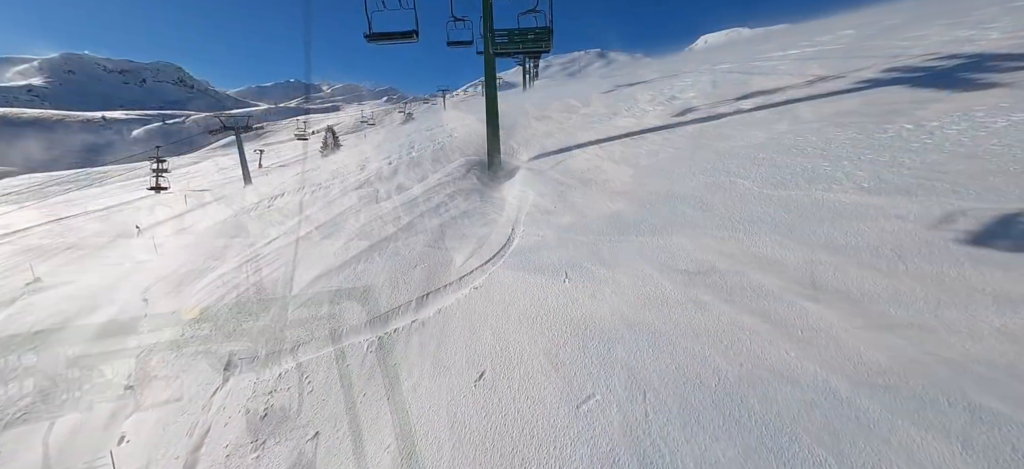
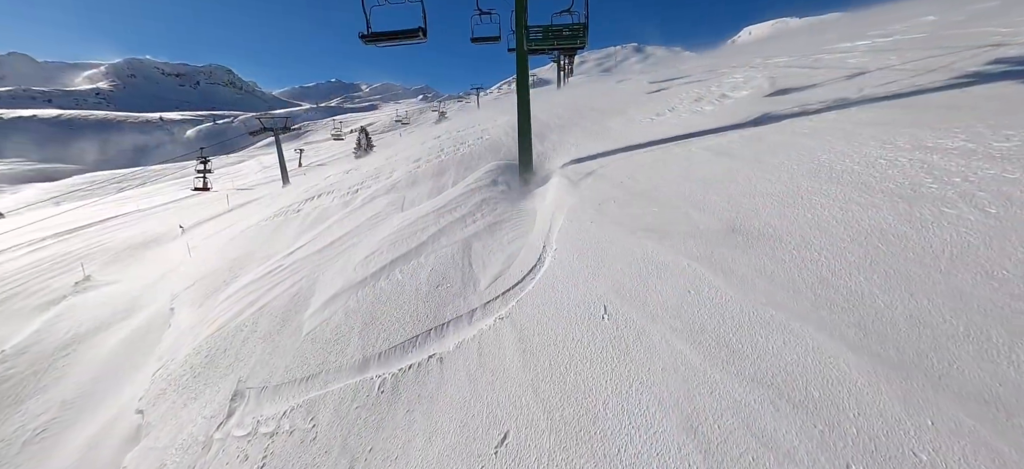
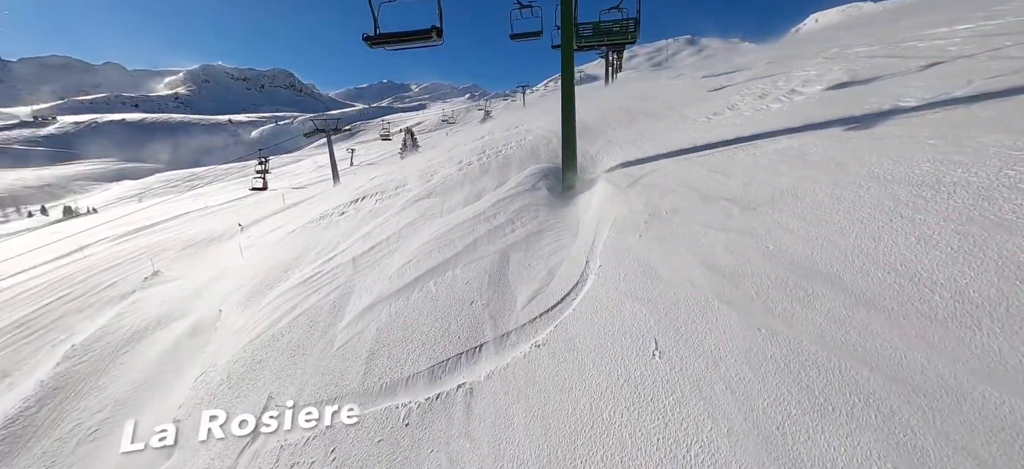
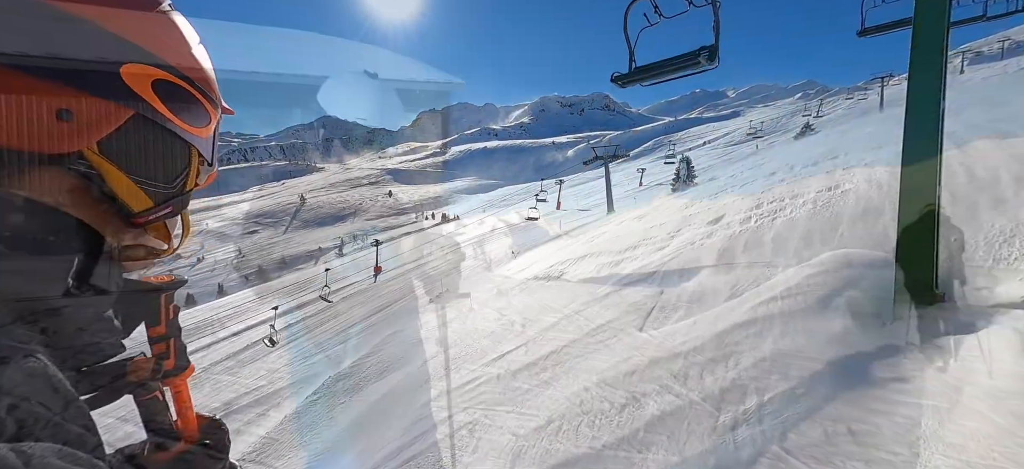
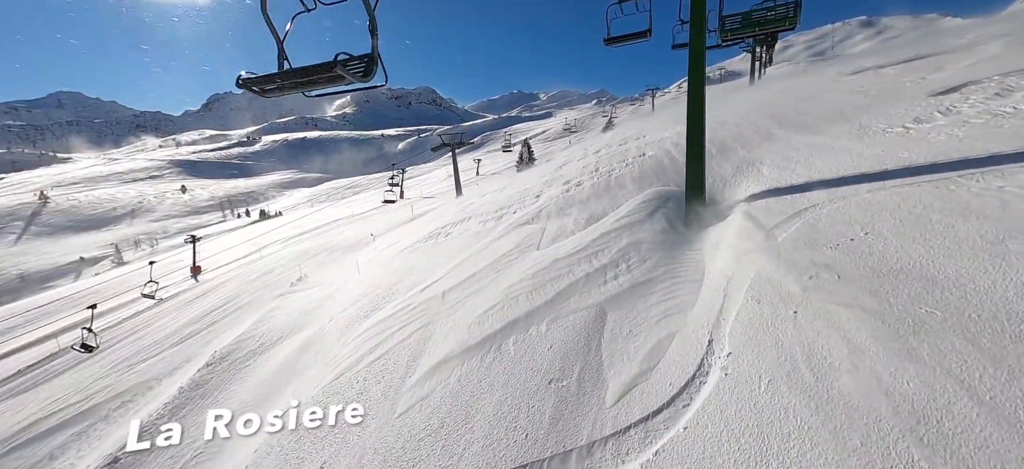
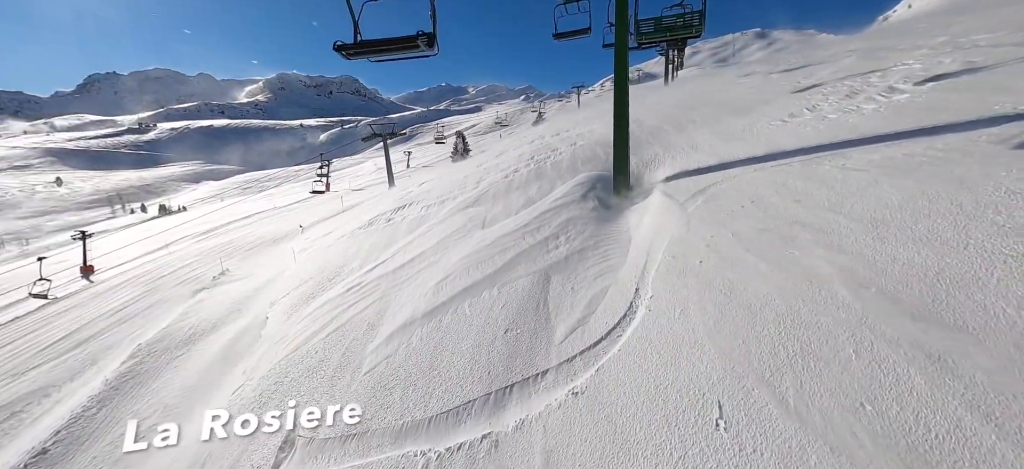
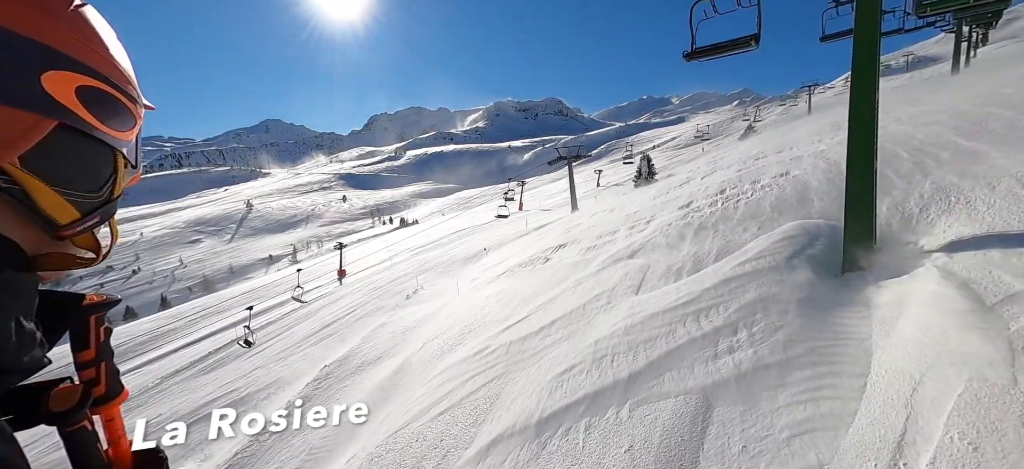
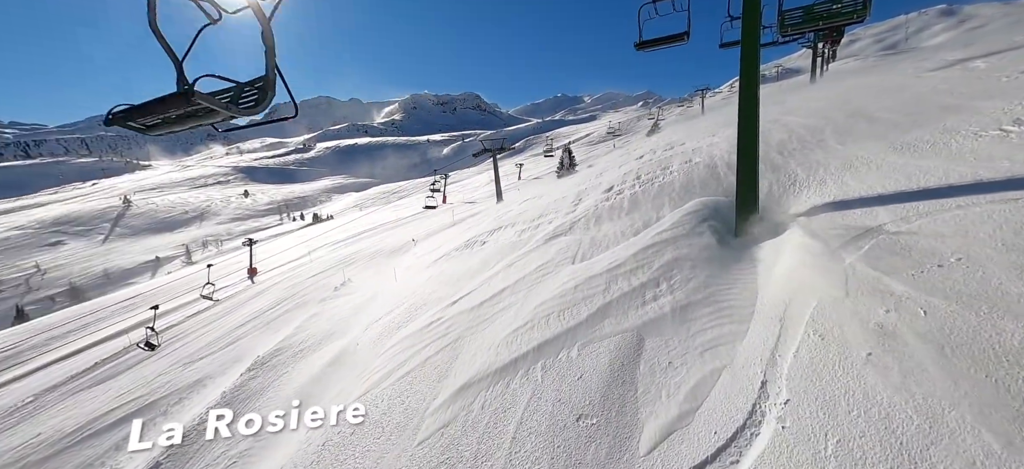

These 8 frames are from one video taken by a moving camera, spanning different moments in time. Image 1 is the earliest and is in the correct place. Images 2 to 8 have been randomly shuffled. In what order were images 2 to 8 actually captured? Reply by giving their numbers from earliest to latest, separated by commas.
2, 3, 6, 5, 8, 7, 4
